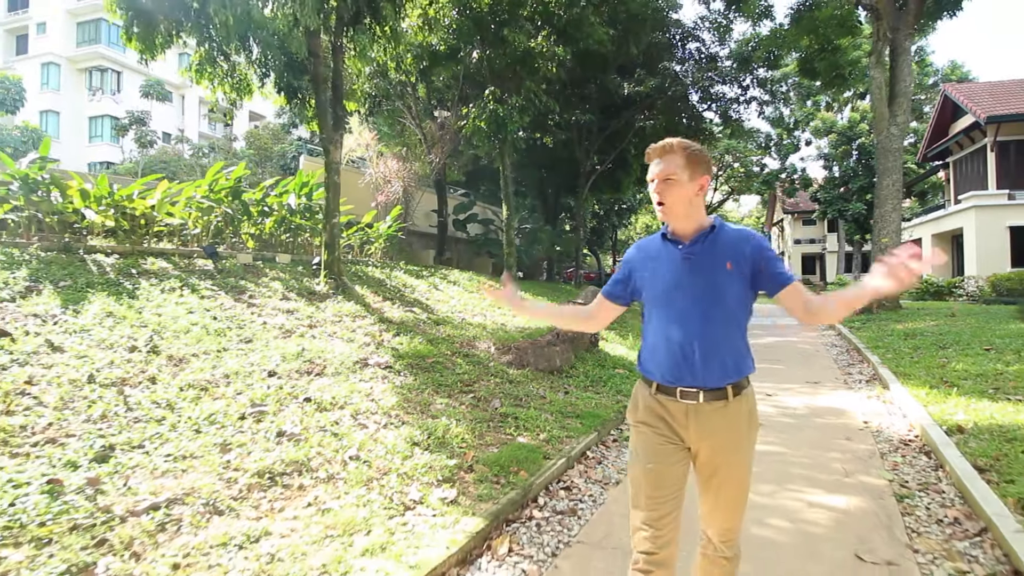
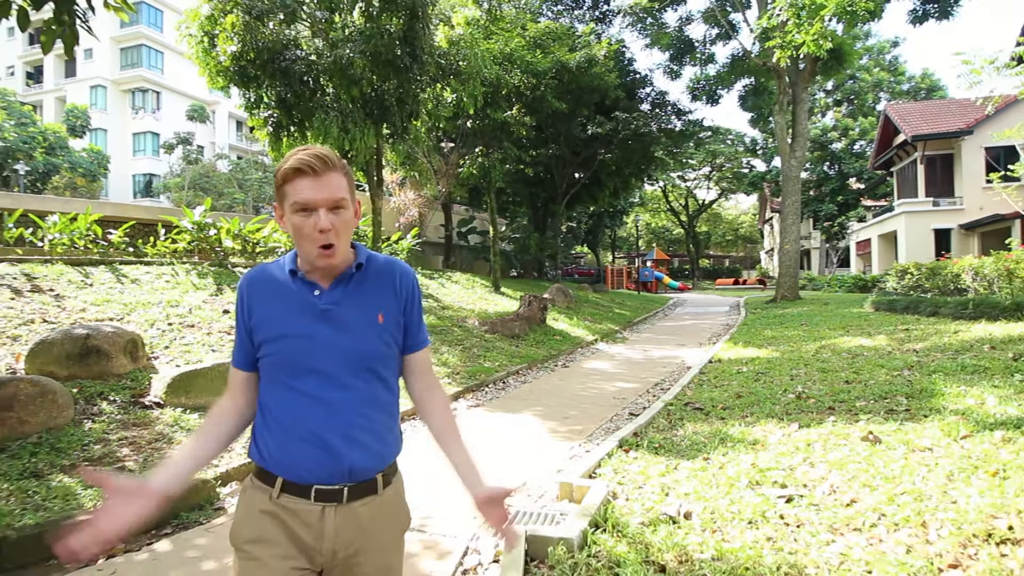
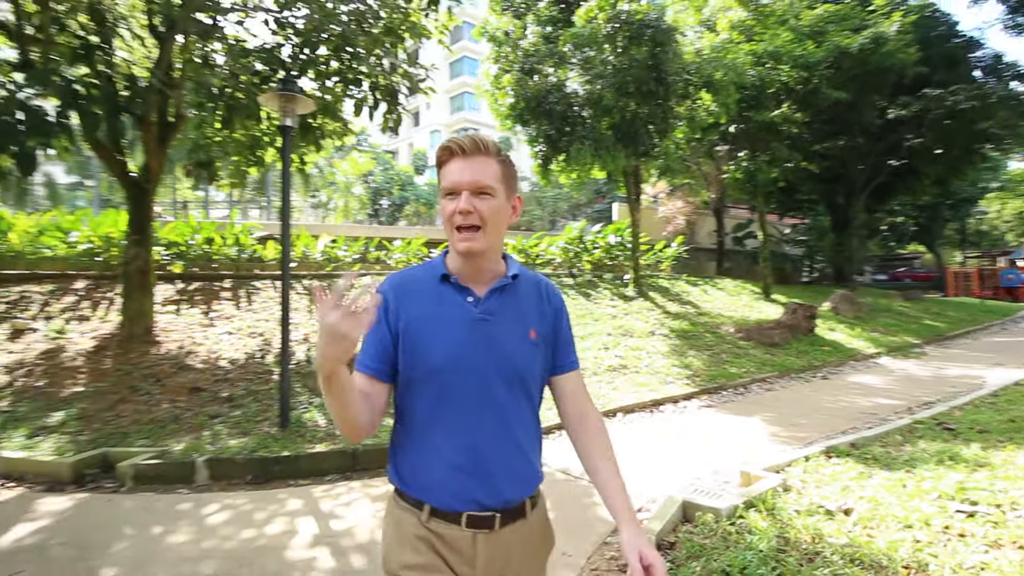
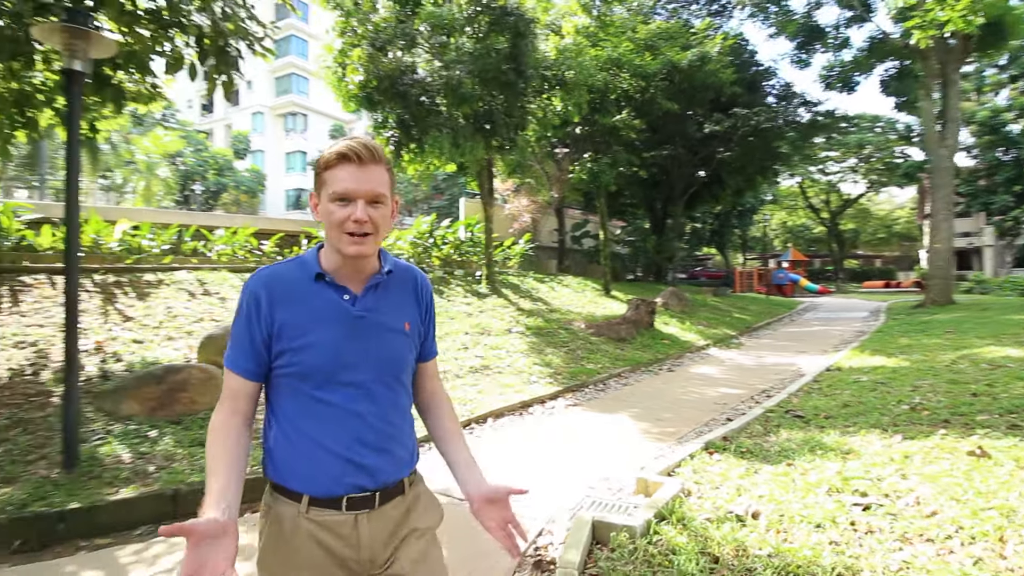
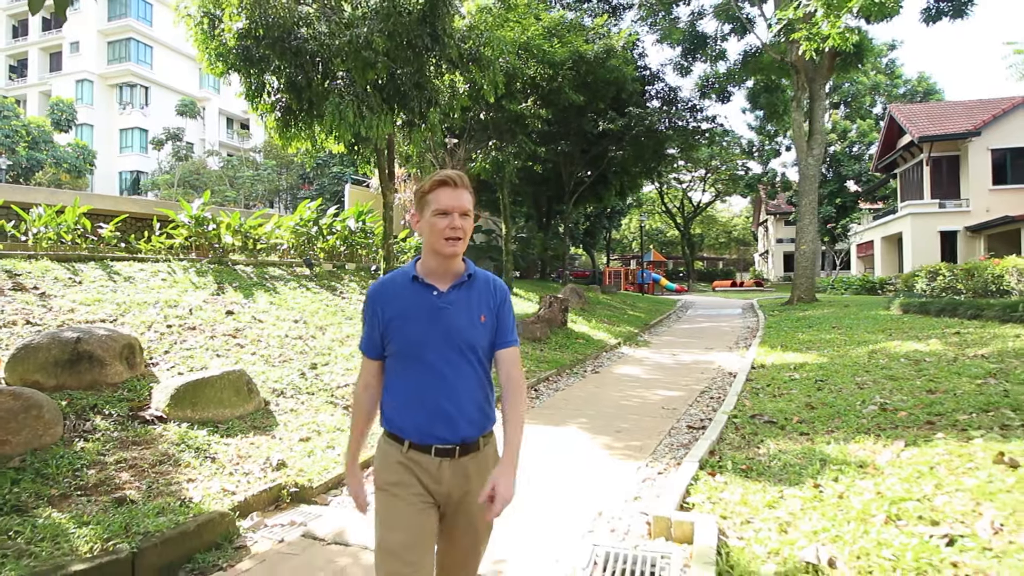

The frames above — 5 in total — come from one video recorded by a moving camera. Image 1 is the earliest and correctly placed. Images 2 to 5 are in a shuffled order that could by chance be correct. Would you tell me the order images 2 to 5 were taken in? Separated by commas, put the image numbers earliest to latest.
5, 2, 4, 3
